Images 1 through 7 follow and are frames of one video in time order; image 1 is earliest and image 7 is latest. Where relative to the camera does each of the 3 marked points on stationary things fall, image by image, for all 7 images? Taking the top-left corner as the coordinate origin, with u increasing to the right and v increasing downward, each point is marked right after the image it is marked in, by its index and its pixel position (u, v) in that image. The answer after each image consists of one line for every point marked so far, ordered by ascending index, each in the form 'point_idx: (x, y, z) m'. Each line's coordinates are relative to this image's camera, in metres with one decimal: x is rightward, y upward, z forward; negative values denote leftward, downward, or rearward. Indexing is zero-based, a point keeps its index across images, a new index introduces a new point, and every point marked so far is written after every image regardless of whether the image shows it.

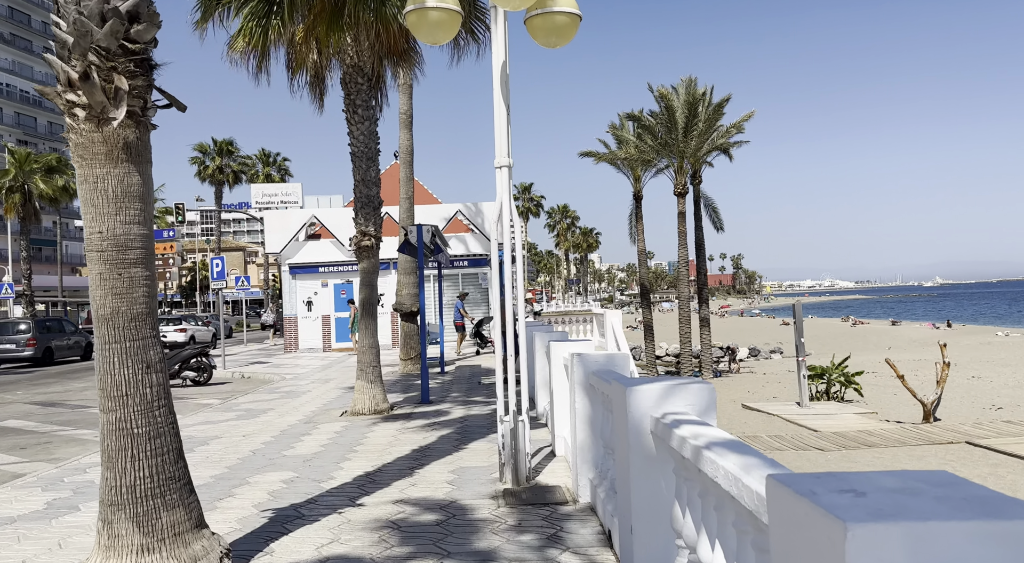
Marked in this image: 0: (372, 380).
0: (-1.8, -1.3, +11.0) m
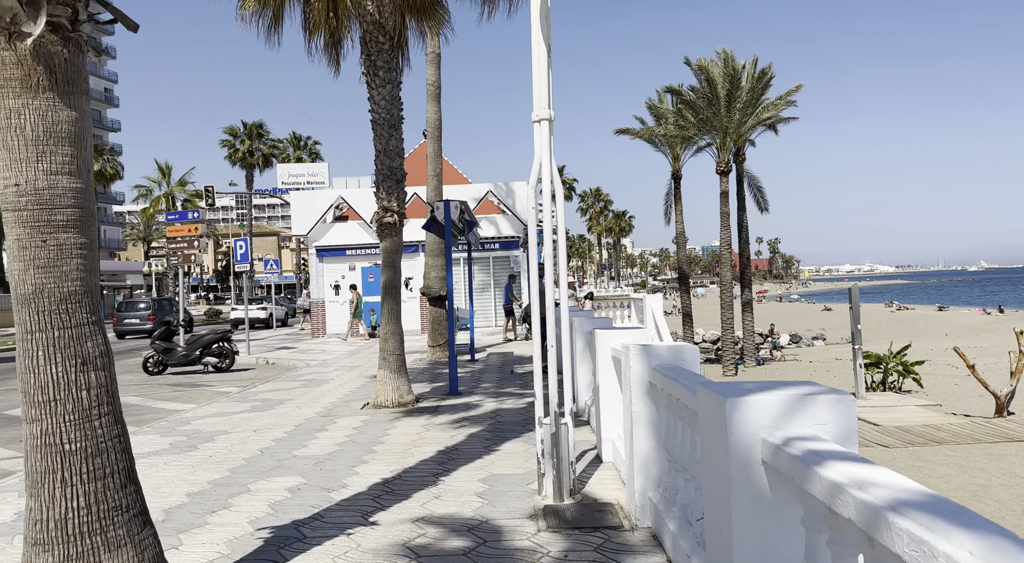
0: (-1.3, -1.1, +10.1) m
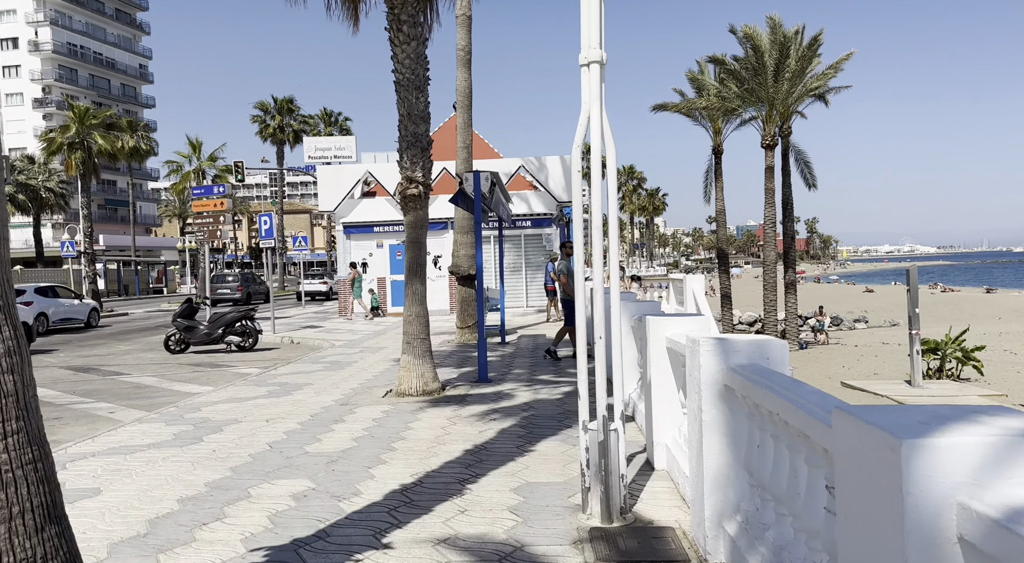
0: (-1.0, -0.8, +9.3) m
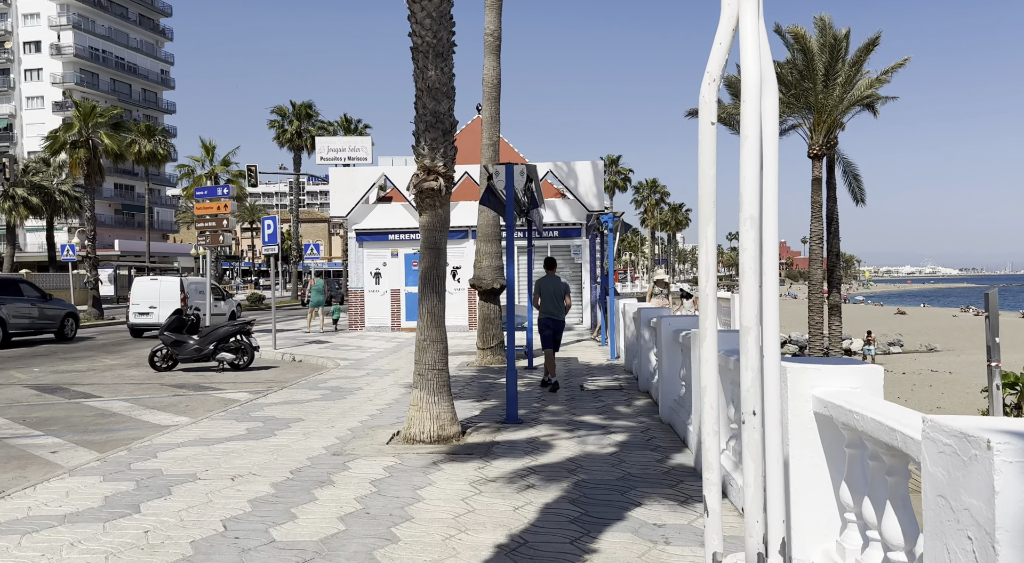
0: (-0.6, -1.0, +7.3) m
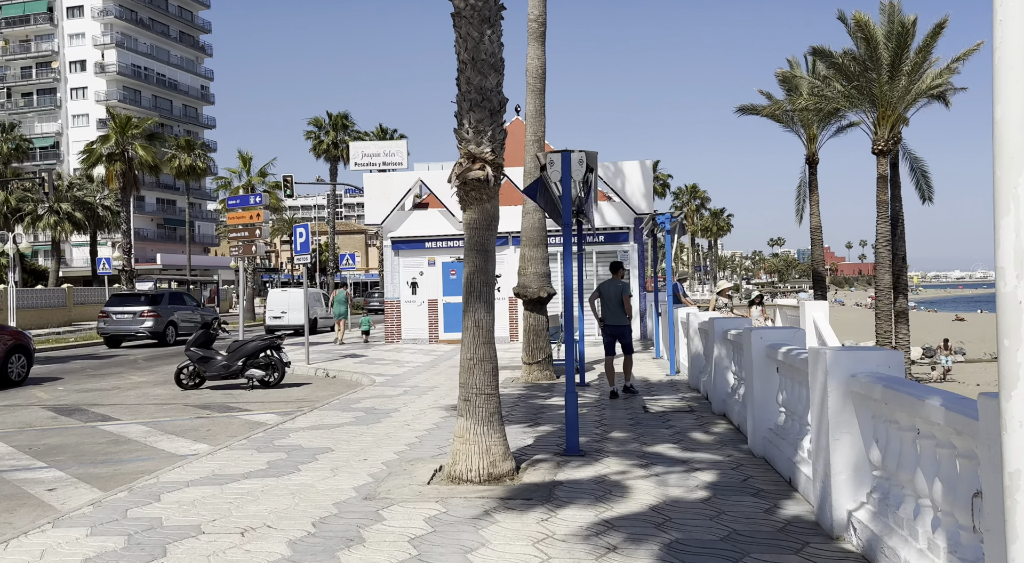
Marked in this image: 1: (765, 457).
0: (-0.2, -1.0, +6.2) m
1: (+1.9, -1.3, +6.5) m
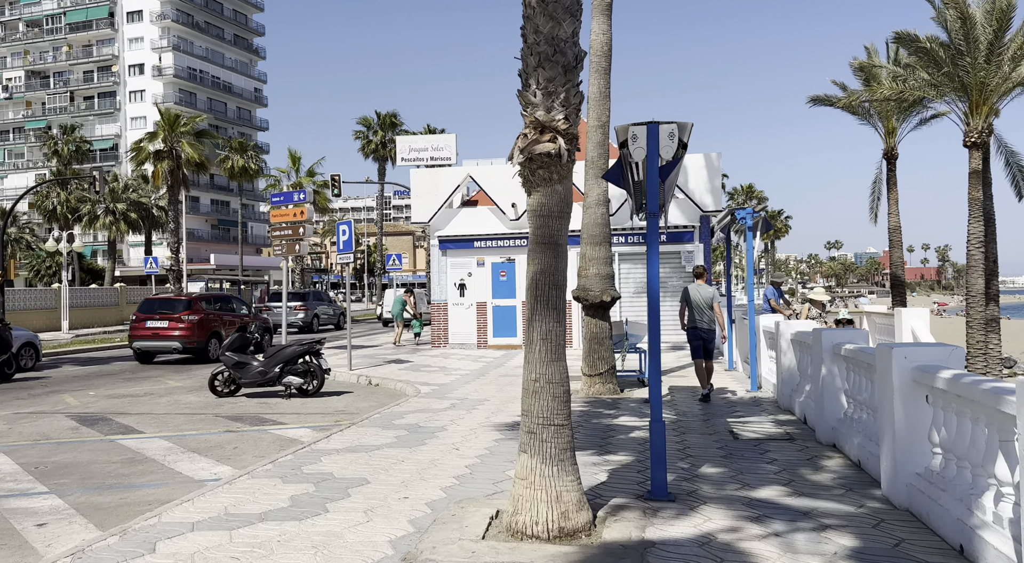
0: (+0.3, -1.0, +4.9) m
1: (+2.4, -1.4, +5.1) m
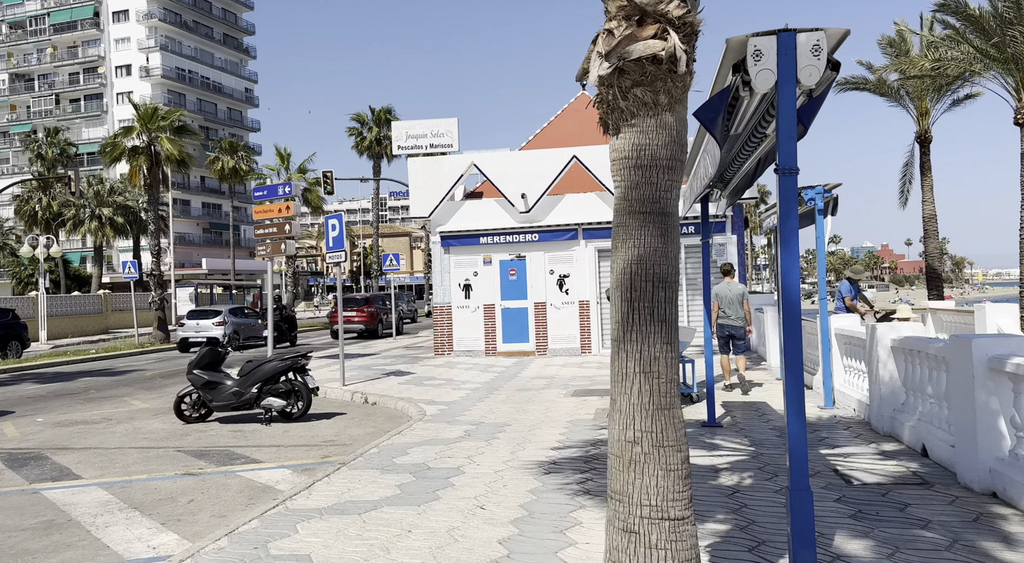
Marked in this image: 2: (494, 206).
0: (+0.6, -1.0, +2.9) m
1: (+2.7, -1.3, +3.0) m
2: (-0.3, +1.6, +18.3) m
